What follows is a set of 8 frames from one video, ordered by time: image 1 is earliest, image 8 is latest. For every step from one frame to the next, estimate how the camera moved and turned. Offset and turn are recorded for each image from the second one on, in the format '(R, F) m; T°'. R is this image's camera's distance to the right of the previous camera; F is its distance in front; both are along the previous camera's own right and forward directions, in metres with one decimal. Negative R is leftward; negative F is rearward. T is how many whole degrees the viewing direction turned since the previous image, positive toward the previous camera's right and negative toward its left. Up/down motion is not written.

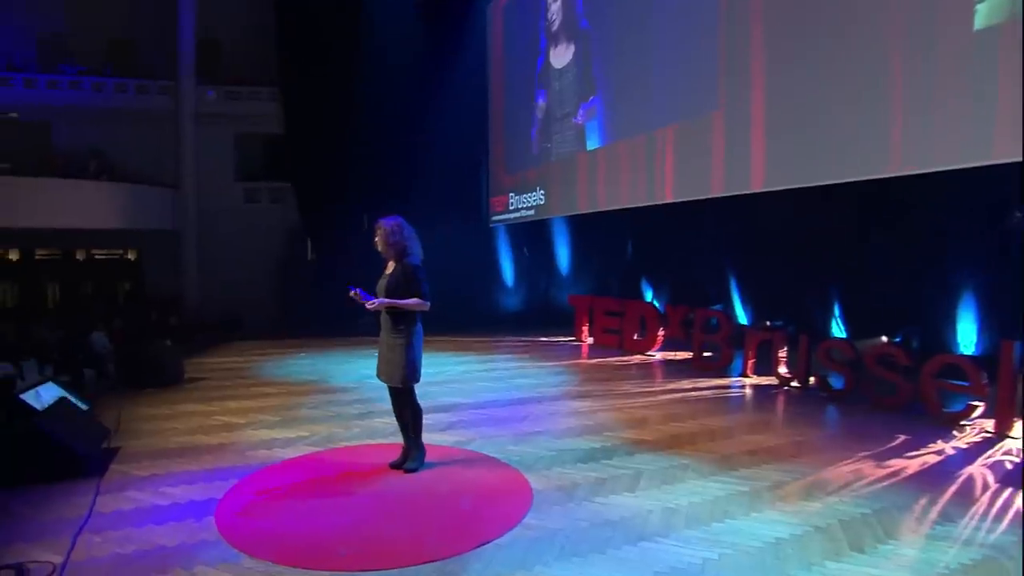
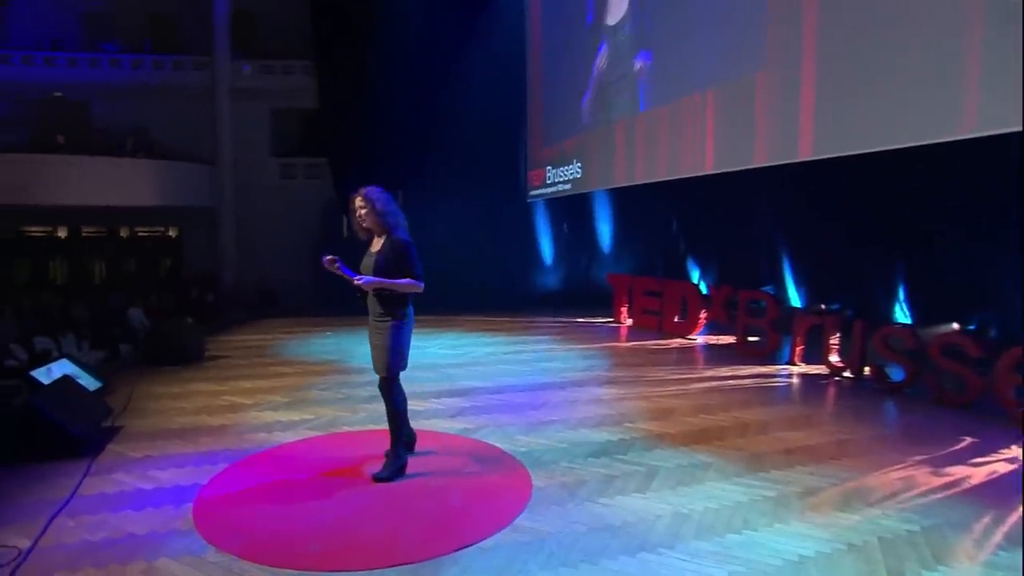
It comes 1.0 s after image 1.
(+0.7, +0.5) m; -7°
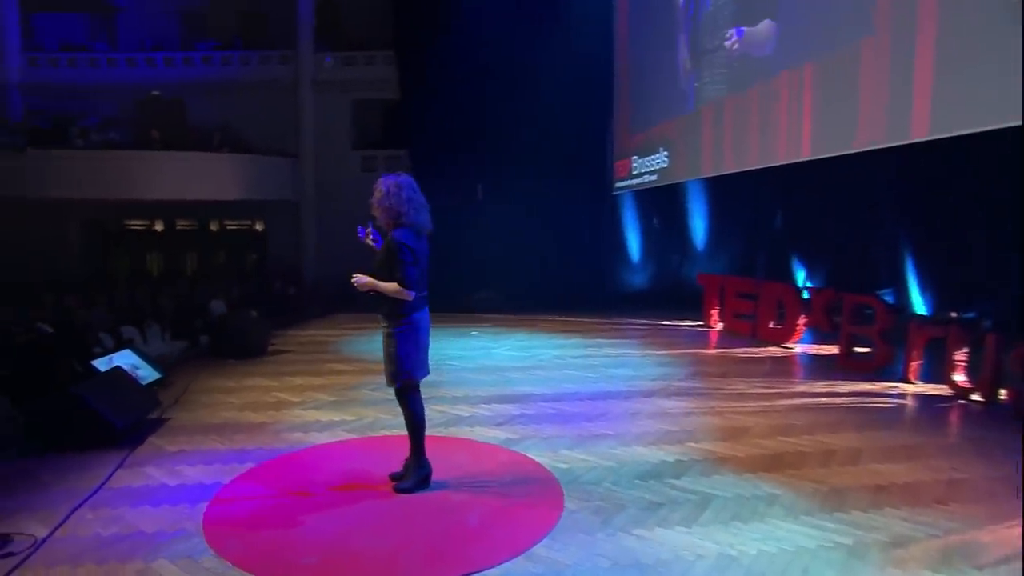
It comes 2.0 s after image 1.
(+0.7, +0.6) m; -11°
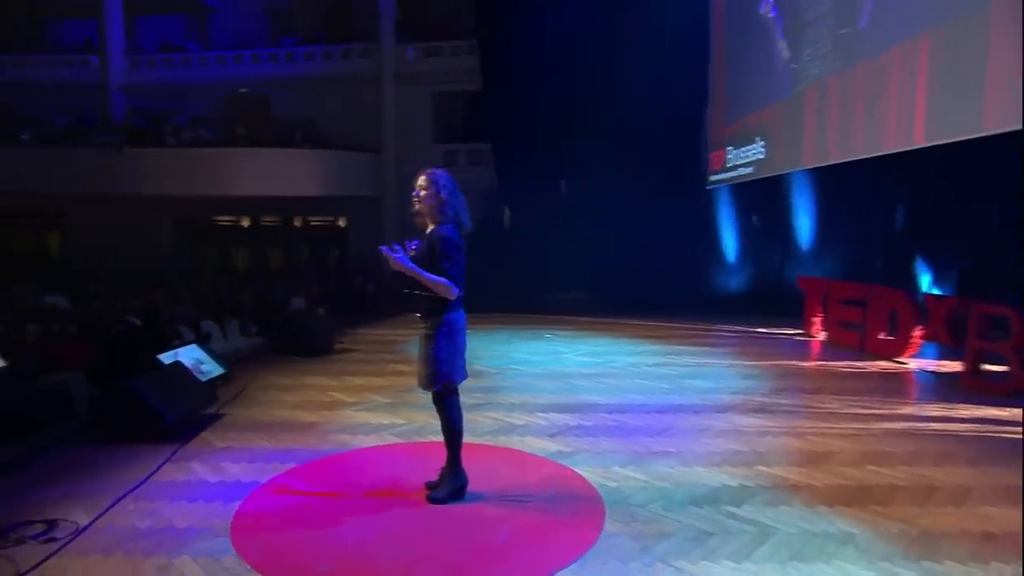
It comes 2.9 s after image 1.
(+0.5, +0.4) m; -10°
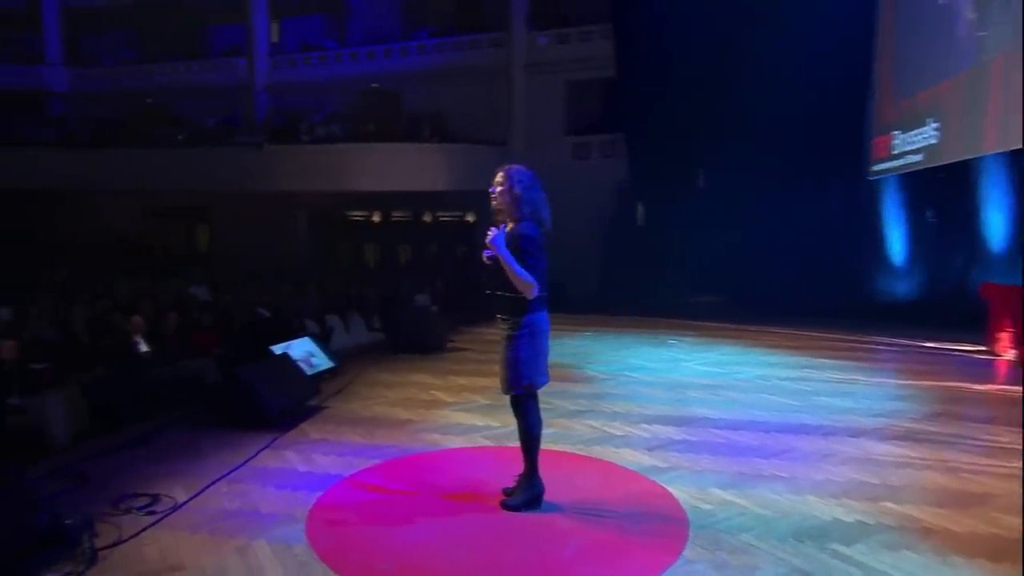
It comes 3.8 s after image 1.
(+0.5, +0.4) m; -14°
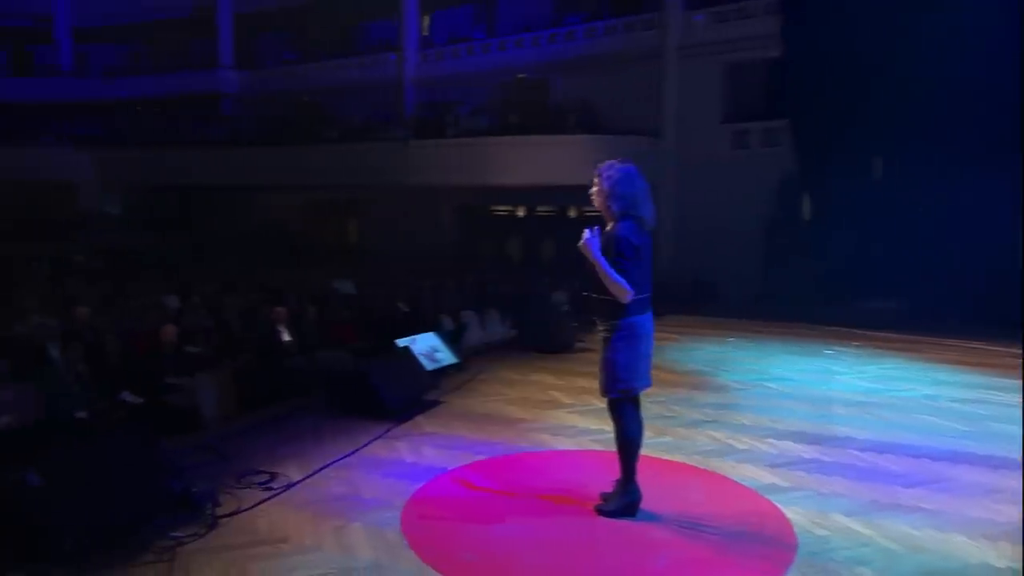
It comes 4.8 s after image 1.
(+0.3, +0.2) m; -13°
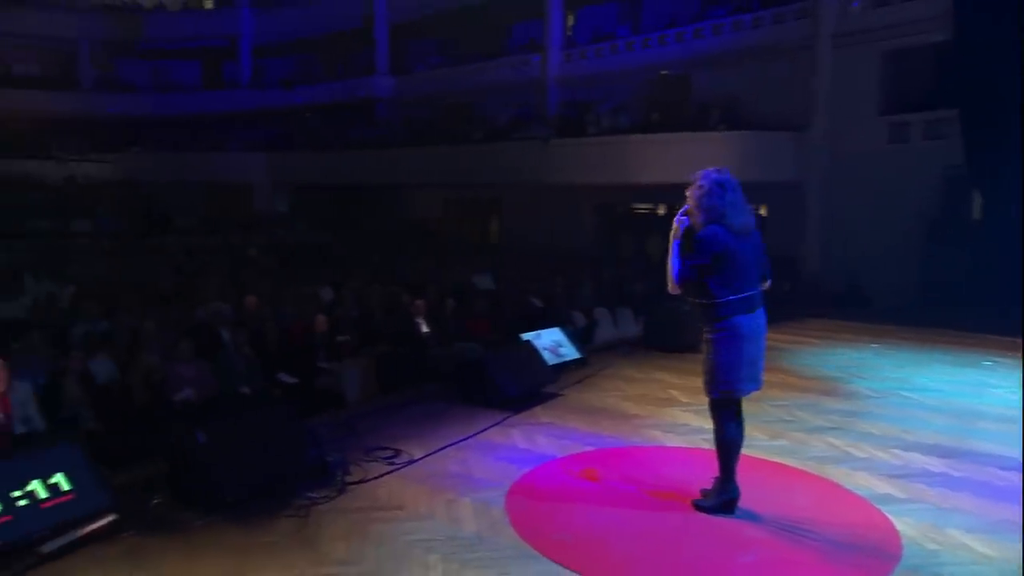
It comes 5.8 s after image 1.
(+0.1, -0.1) m; -11°
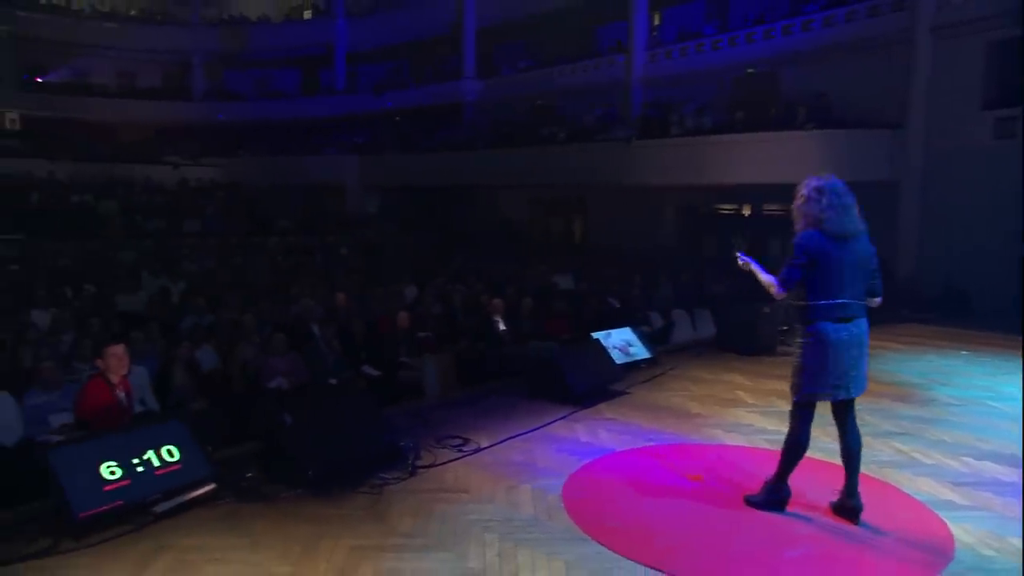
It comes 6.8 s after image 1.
(+0.1, -0.1) m; -7°
